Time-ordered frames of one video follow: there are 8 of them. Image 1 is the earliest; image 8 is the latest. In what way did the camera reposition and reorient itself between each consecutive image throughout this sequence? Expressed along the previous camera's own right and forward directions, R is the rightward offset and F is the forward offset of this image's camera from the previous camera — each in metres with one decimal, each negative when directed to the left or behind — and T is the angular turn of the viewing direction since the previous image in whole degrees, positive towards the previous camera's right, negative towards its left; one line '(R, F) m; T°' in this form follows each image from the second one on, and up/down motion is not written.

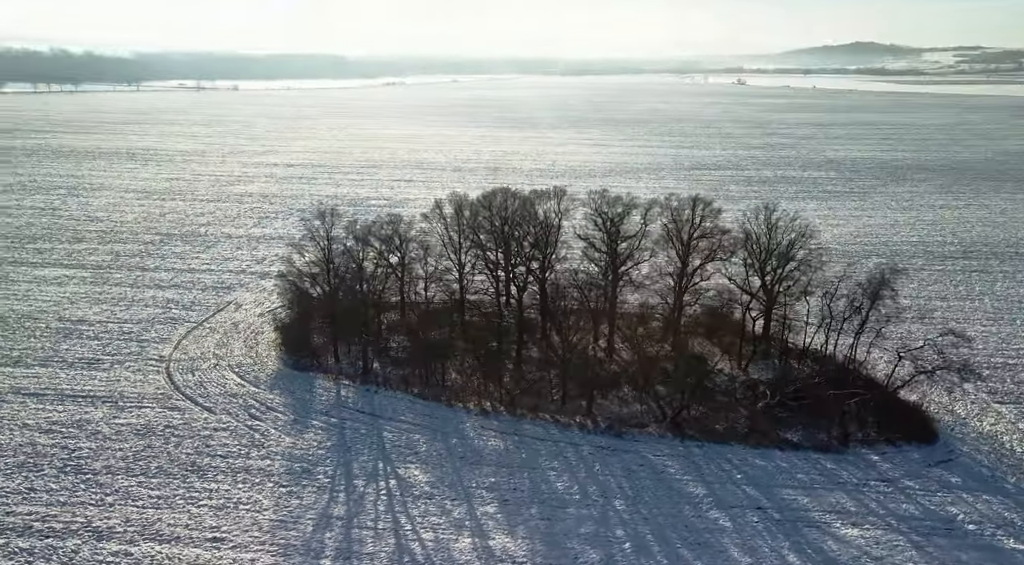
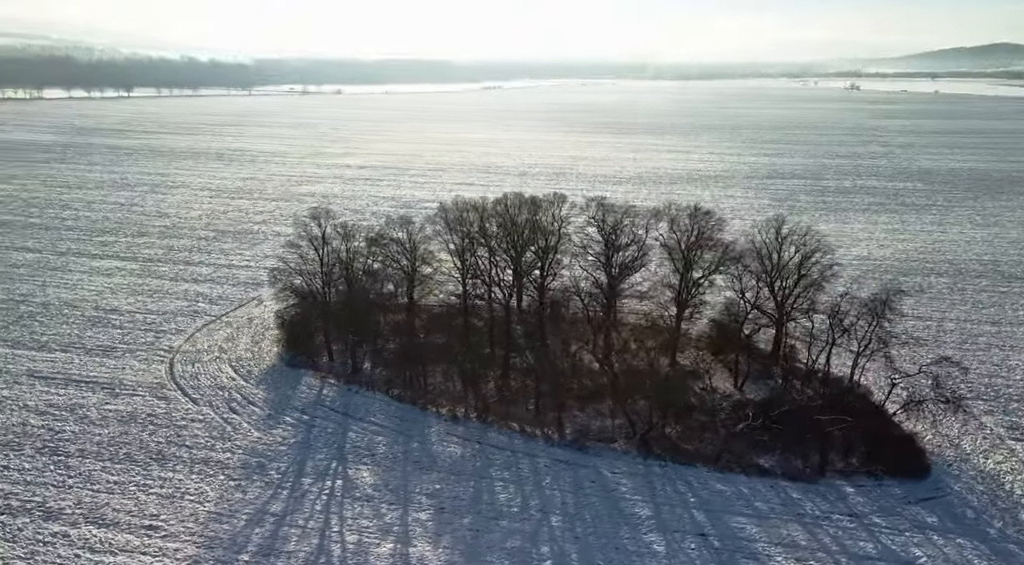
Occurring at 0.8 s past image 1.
(+4.0, +0.6) m; -7°
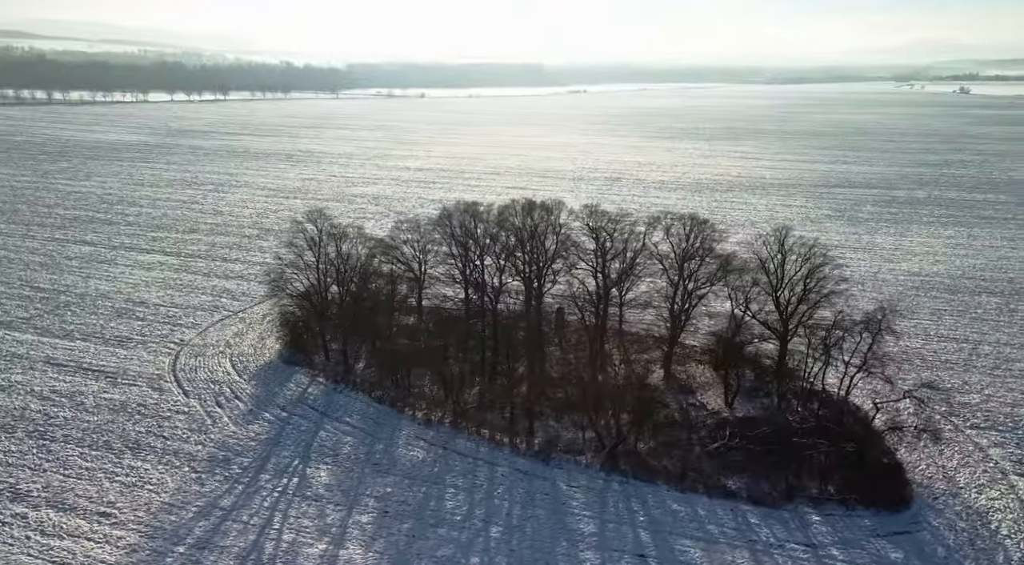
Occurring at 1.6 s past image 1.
(+3.5, +0.5) m; -6°
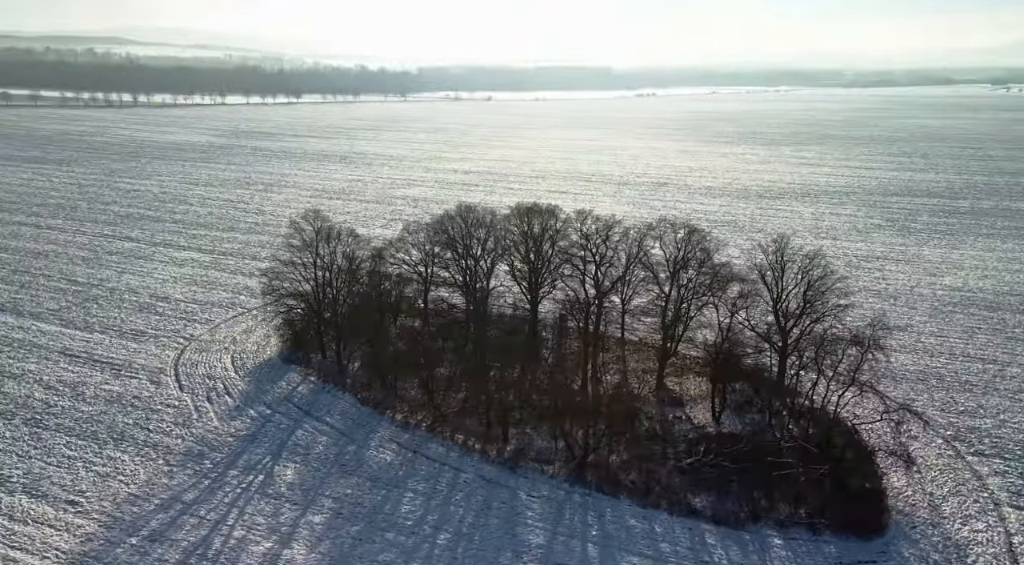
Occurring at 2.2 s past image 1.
(+2.9, +0.4) m; -5°
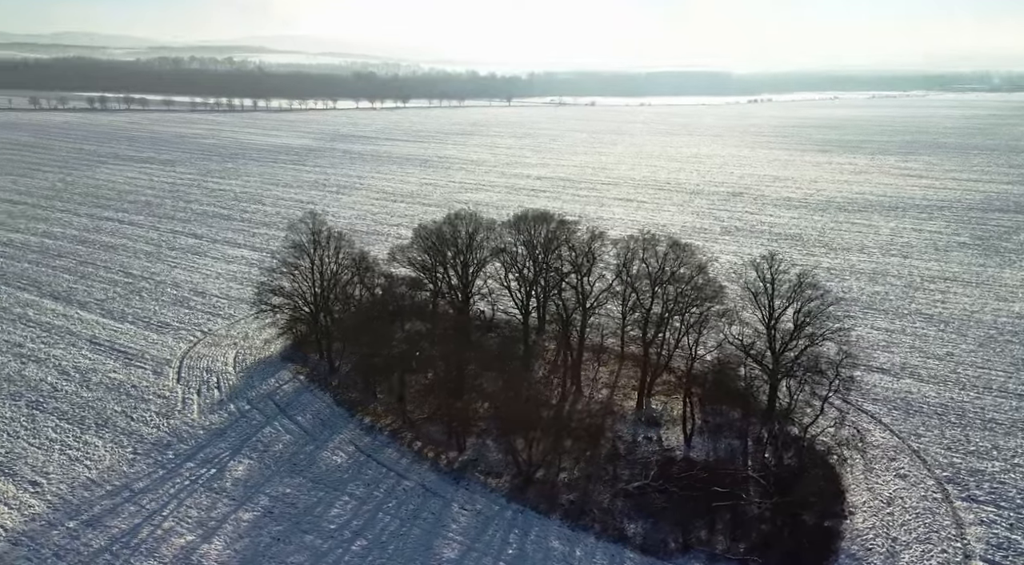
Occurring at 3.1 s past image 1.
(+4.6, +0.7) m; -7°
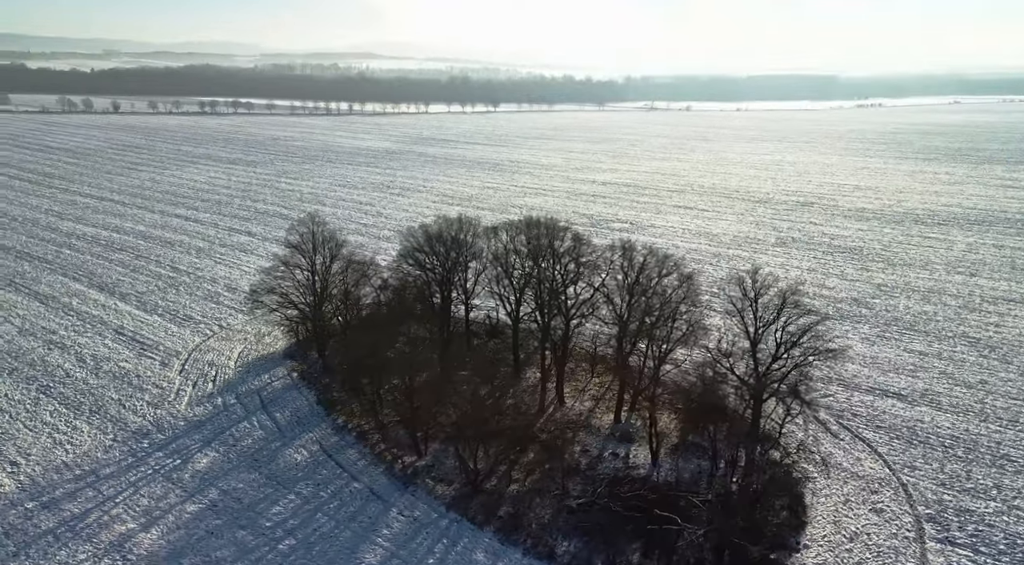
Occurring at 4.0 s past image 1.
(+4.1, +0.6) m; -7°
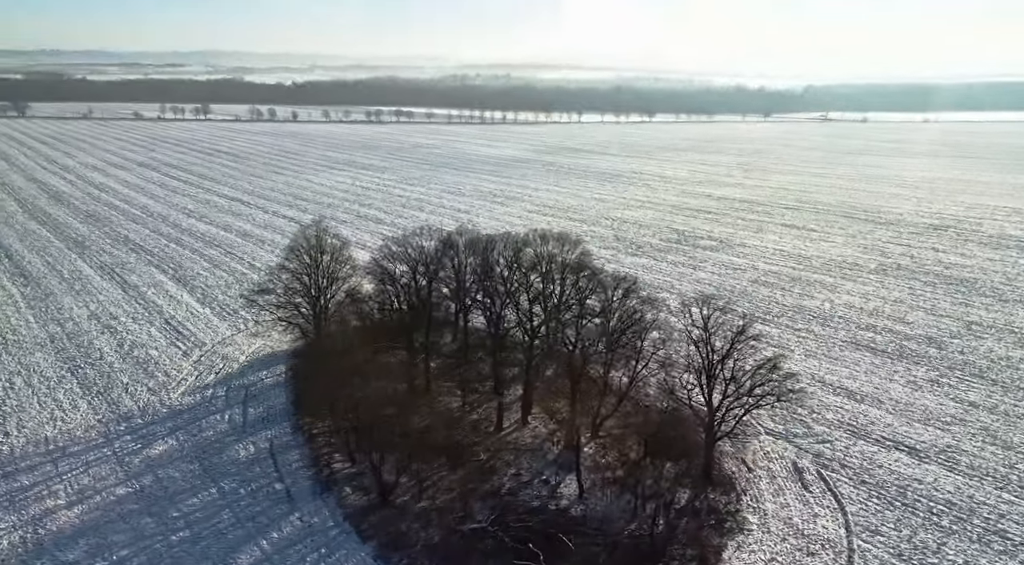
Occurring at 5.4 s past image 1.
(+6.9, +1.1) m; -11°
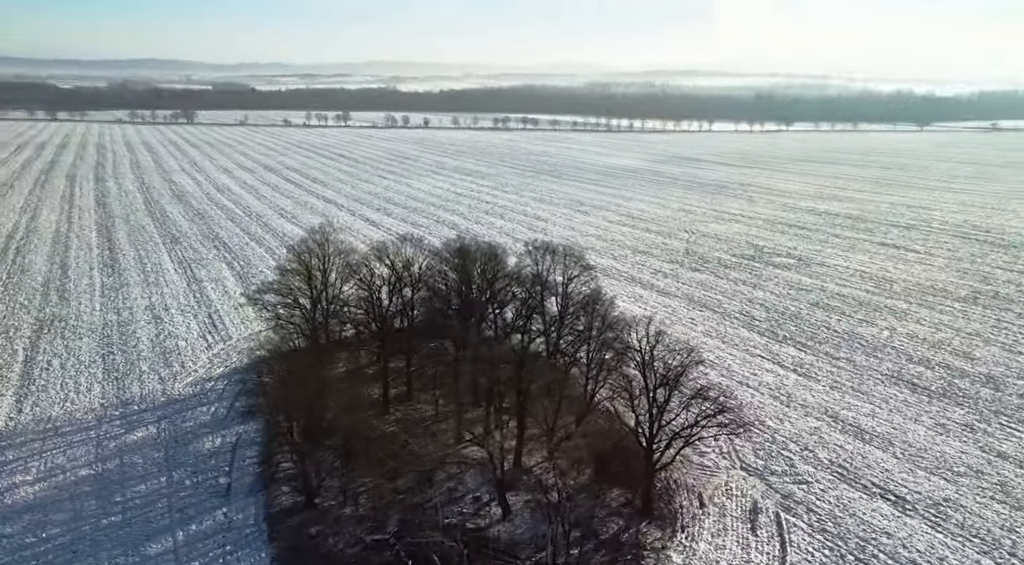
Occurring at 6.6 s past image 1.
(+6.0, +0.8) m; -9°
